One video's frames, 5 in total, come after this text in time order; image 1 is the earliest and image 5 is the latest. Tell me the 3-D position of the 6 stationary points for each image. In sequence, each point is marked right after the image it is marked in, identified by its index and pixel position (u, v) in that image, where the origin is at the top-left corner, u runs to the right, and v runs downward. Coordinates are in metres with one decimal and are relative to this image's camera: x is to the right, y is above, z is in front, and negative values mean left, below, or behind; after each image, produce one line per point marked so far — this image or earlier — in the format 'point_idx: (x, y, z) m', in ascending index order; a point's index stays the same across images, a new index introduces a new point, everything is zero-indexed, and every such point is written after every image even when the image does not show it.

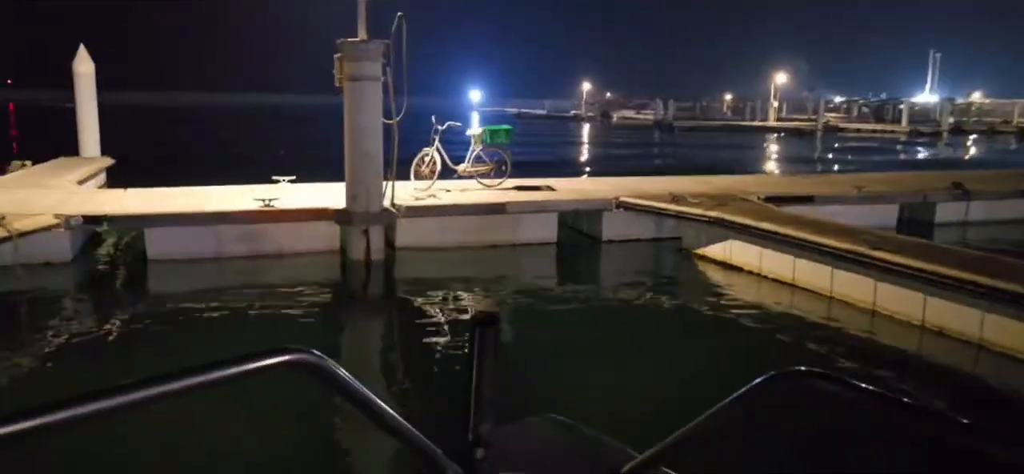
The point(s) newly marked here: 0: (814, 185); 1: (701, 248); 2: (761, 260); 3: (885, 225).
0: (+5.4, +0.9, +15.3) m
1: (+2.8, -0.2, +12.7) m
2: (+3.4, -0.3, +11.4) m
3: (+6.6, +0.2, +15.0) m
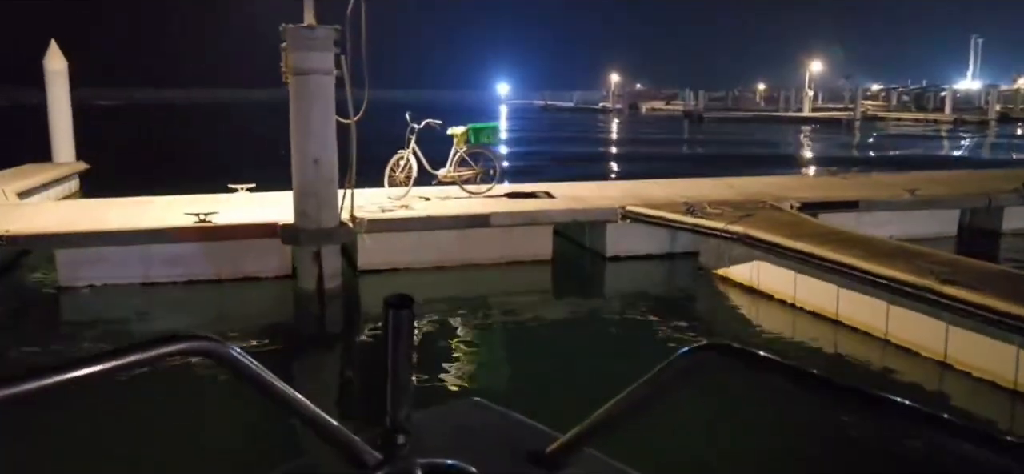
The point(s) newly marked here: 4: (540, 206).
0: (+5.3, +0.8, +13.2) m
1: (+2.7, -0.4, +10.7) m
2: (+3.2, -0.6, +9.4) m
3: (+6.5, 0.0, +12.9) m
4: (+0.4, +0.4, +10.9) m
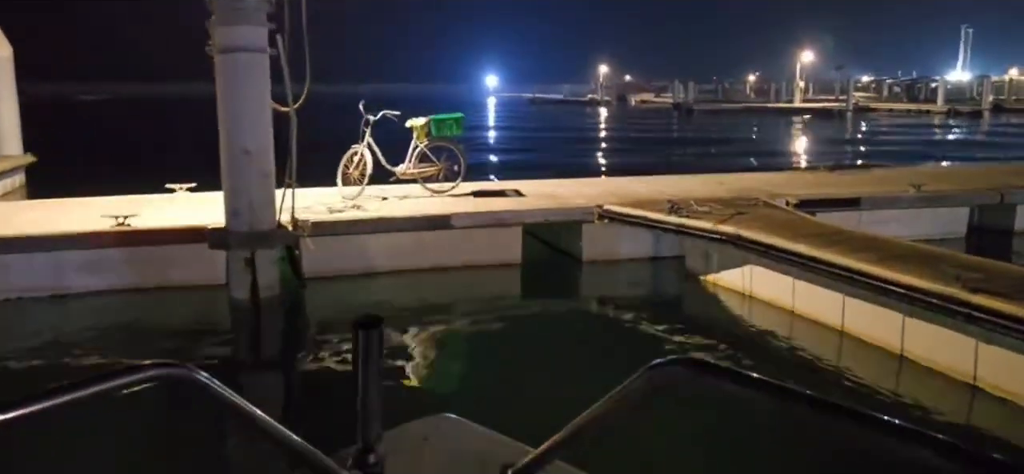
0: (+4.9, +0.8, +12.1) m
1: (+2.3, -0.4, +9.6) m
2: (+2.8, -0.6, +8.3) m
3: (+6.1, +0.1, +11.8) m
4: (0.0, +0.4, +9.8) m
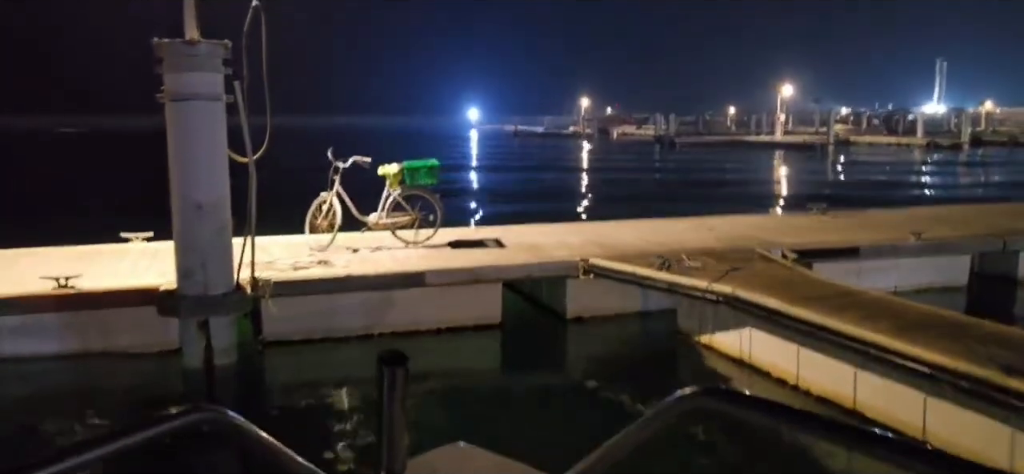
0: (+4.6, +0.1, +11.6) m
1: (+2.1, -1.0, +9.0) m
2: (+2.6, -1.1, +7.7) m
3: (+5.8, -0.6, +11.3) m
4: (-0.3, -0.2, +9.2) m
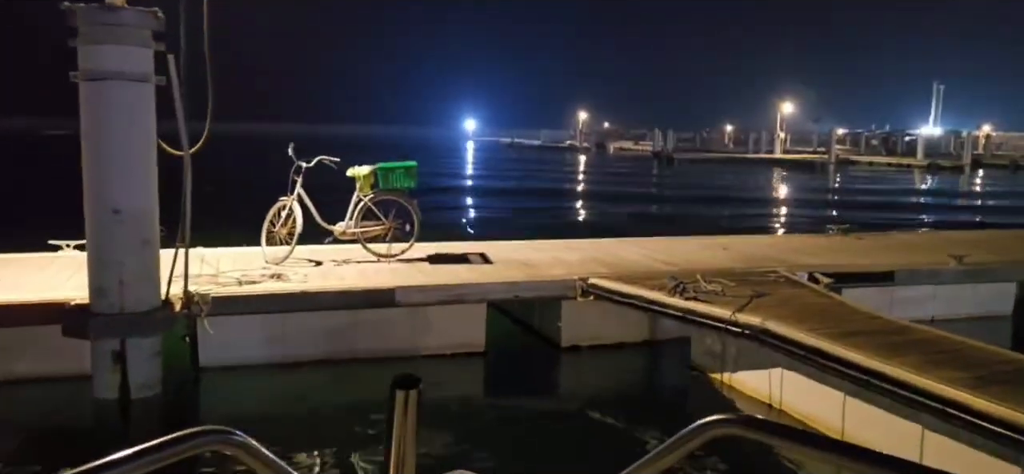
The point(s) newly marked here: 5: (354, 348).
0: (+4.5, -0.2, +10.3) m
1: (+1.9, -1.2, +7.7) m
2: (+2.5, -1.3, +6.4) m
3: (+5.7, -0.9, +10.0) m
4: (-0.4, -0.4, +7.9) m
5: (-1.4, -1.0, +7.7) m
